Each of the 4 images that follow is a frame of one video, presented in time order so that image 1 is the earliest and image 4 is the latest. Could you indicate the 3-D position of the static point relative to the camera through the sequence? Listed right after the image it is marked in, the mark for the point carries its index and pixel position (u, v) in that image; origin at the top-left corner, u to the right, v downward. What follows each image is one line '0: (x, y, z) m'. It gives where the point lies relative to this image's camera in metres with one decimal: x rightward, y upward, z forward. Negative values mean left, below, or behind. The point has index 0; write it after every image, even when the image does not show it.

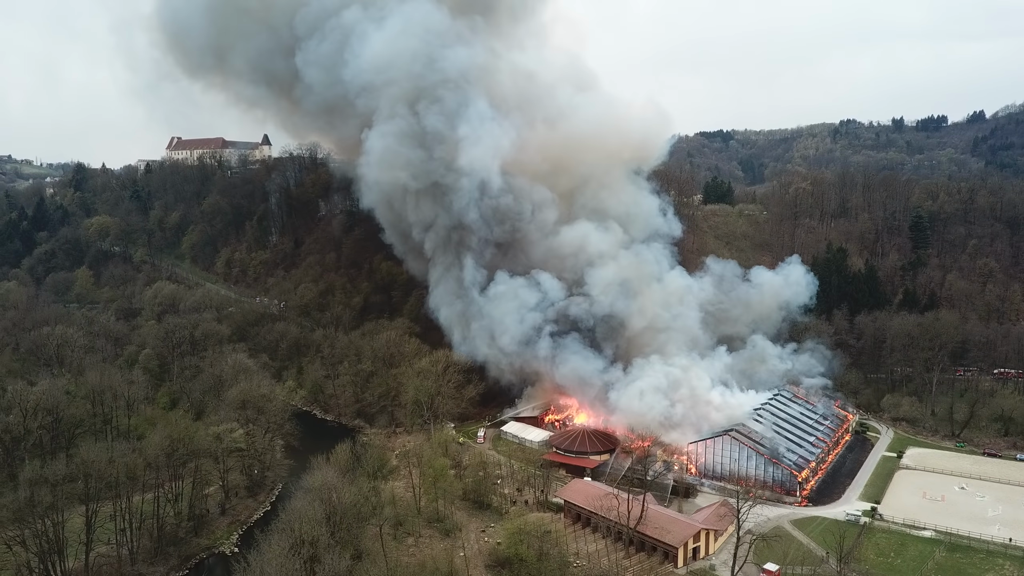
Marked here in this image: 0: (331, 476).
0: (-5.7, -6.0, +19.3) m
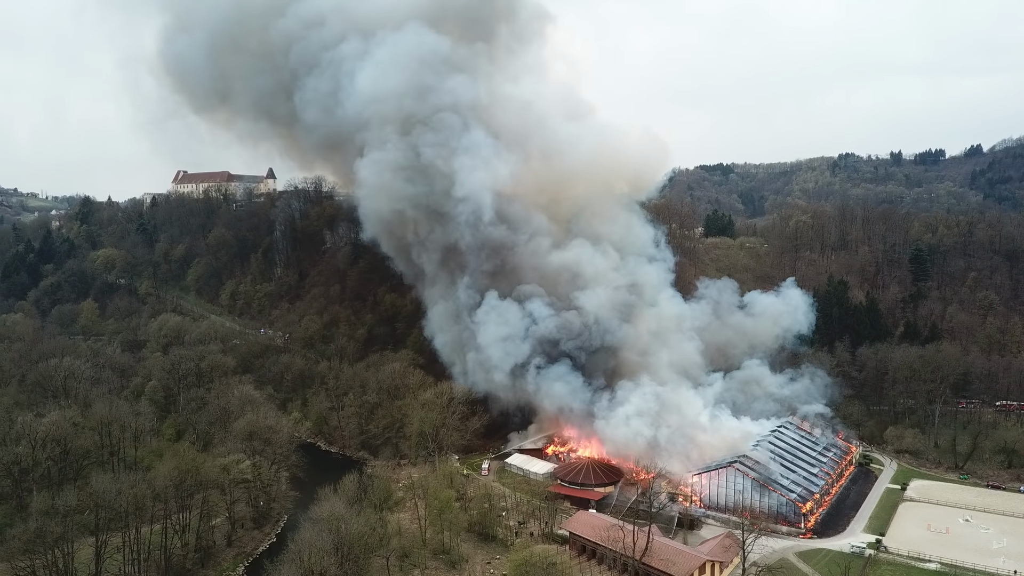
0: (-5.5, -7.0, +19.4) m
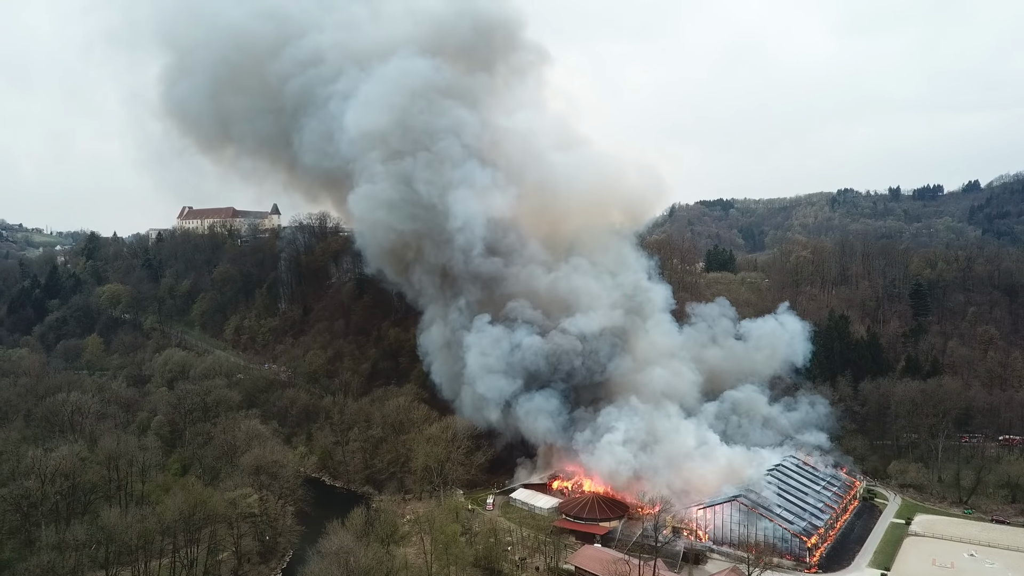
0: (-5.3, -8.2, +19.6) m
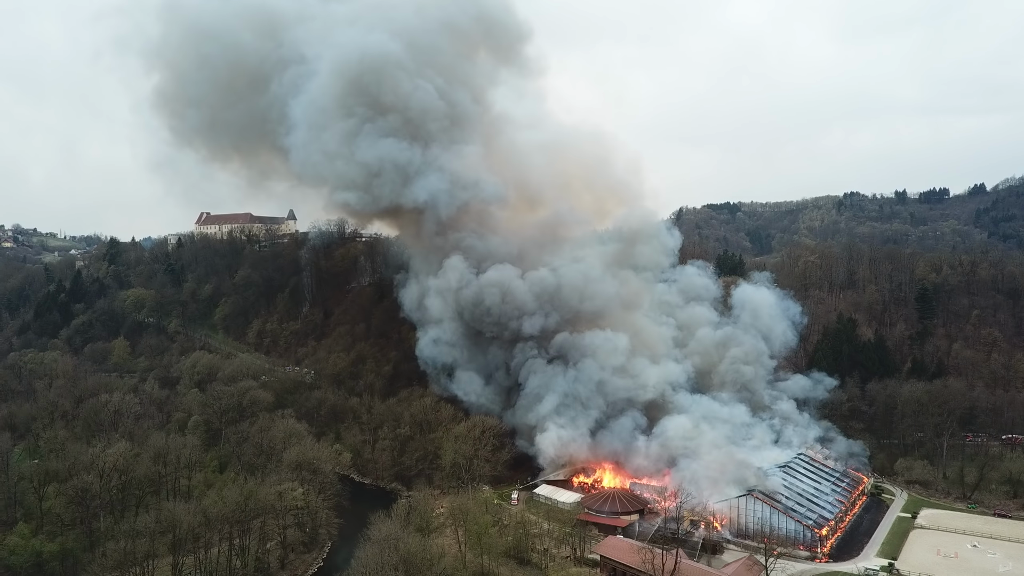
0: (-4.2, -8.4, +21.2) m
